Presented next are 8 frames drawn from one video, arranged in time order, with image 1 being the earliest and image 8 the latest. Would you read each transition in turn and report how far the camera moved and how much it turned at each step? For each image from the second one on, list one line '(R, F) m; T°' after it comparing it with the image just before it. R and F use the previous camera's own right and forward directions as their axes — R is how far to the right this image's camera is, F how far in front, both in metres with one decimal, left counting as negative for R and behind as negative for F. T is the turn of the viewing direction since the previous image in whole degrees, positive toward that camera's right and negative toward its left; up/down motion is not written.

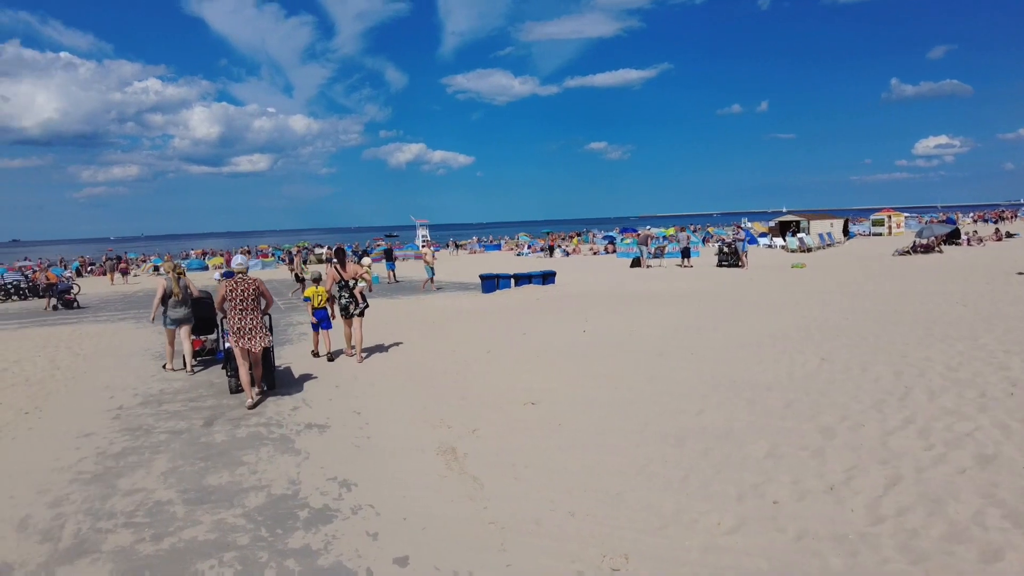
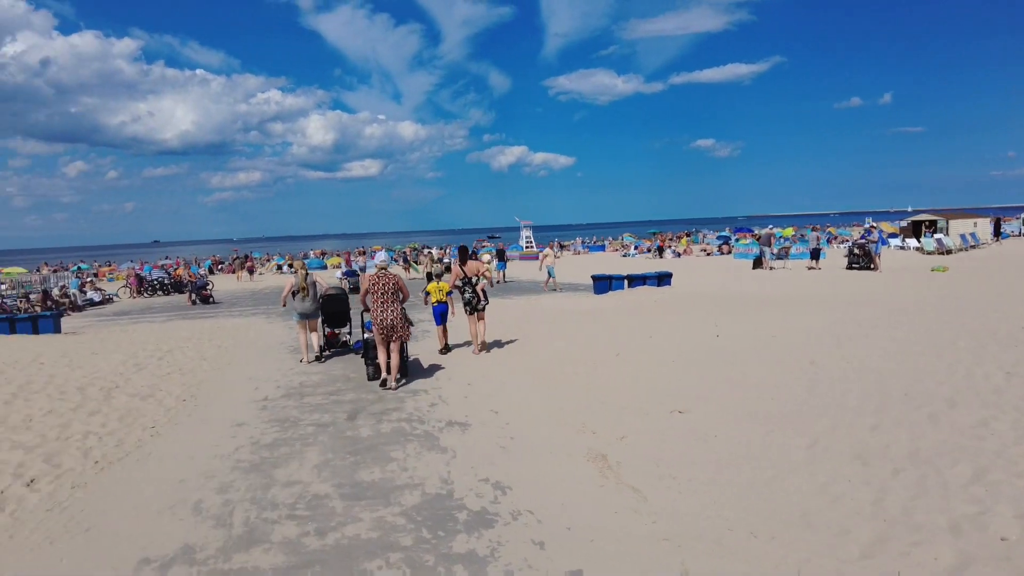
(-0.4, +0.2) m; -9°
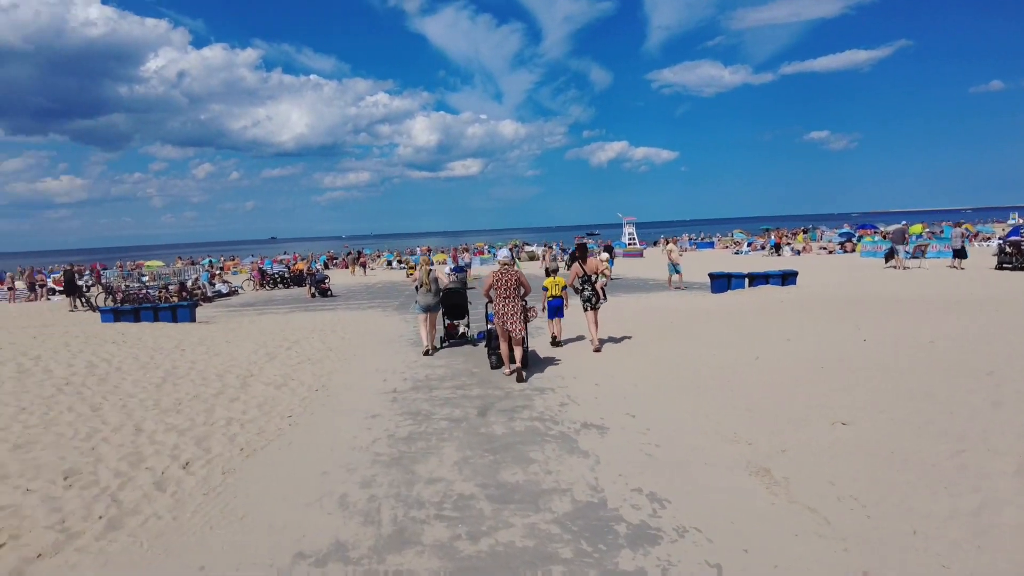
(-0.4, +0.3) m; -8°
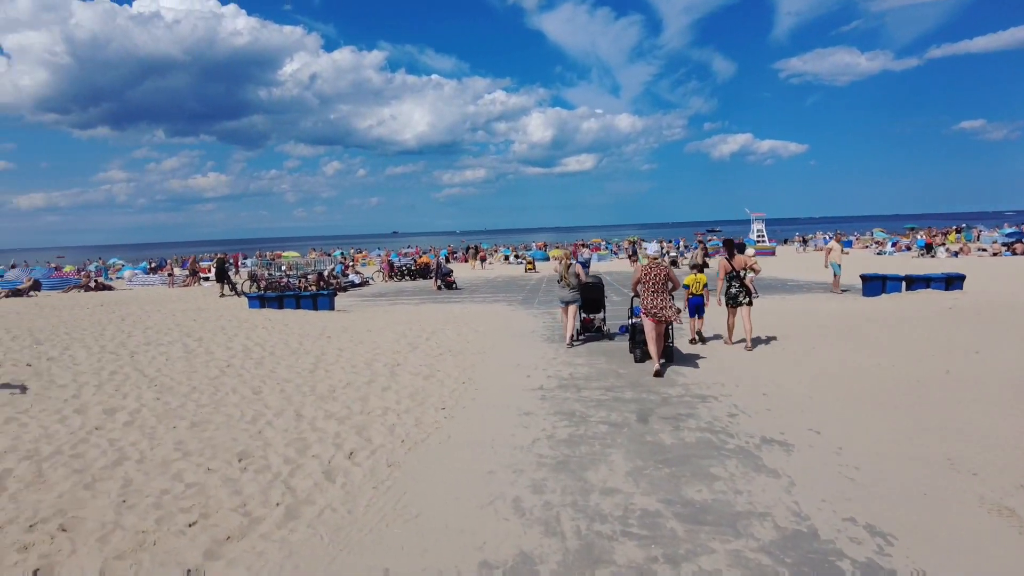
(-0.5, +0.3) m; -10°
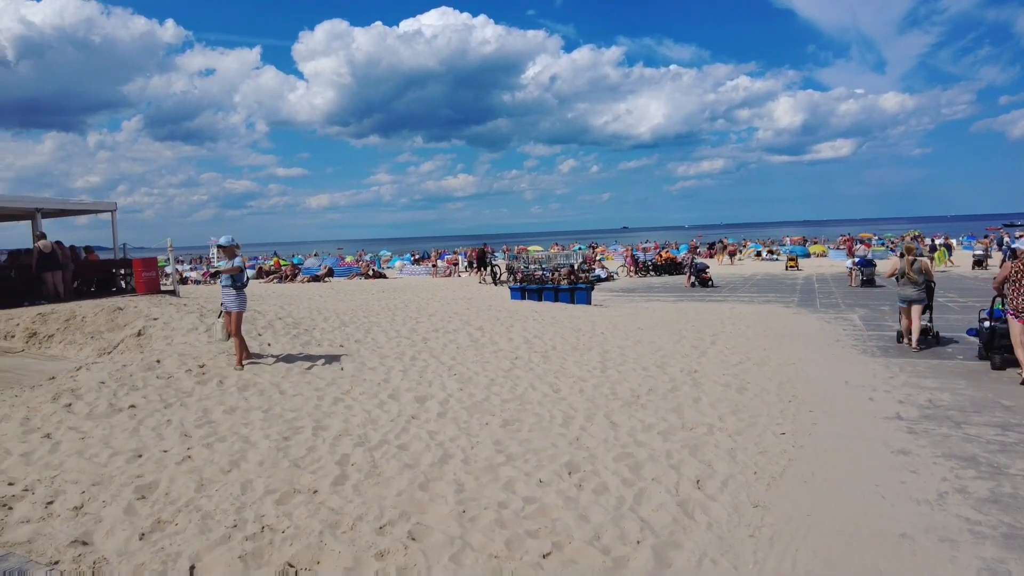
(-0.9, +0.7) m; -19°
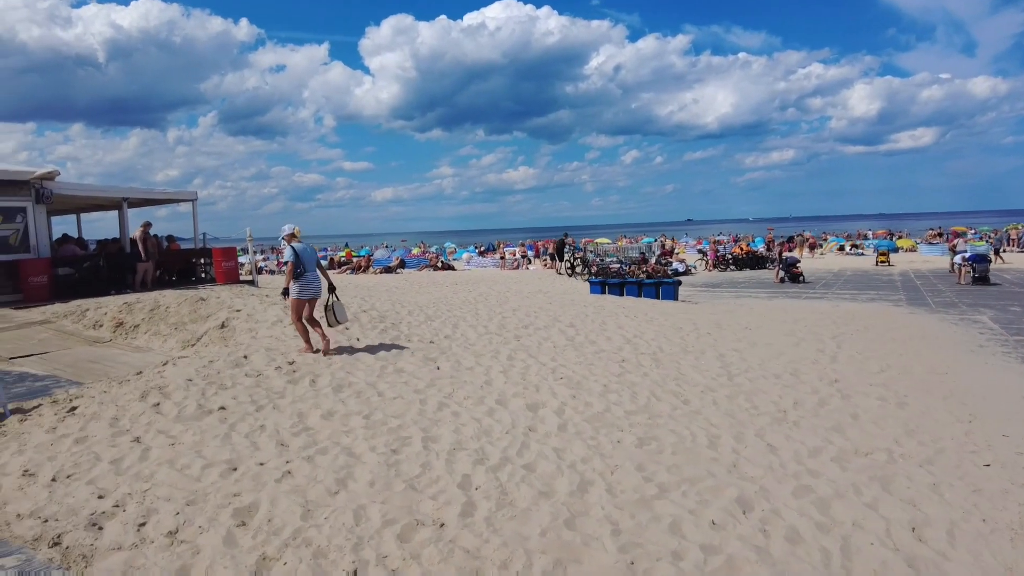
(-0.5, +0.7) m; -5°
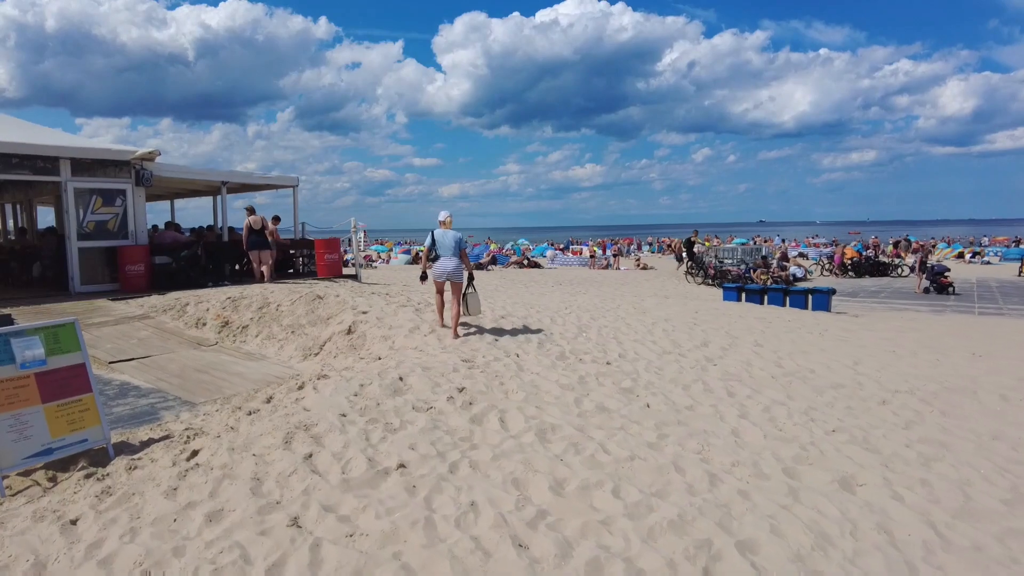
(-1.4, +1.7) m; -5°
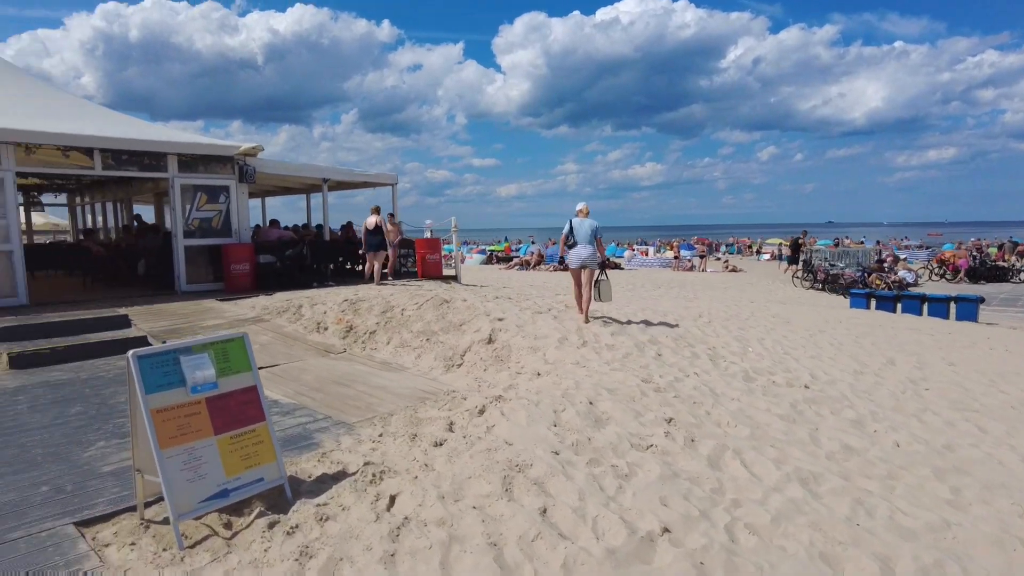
(-1.0, +0.8) m; -5°
